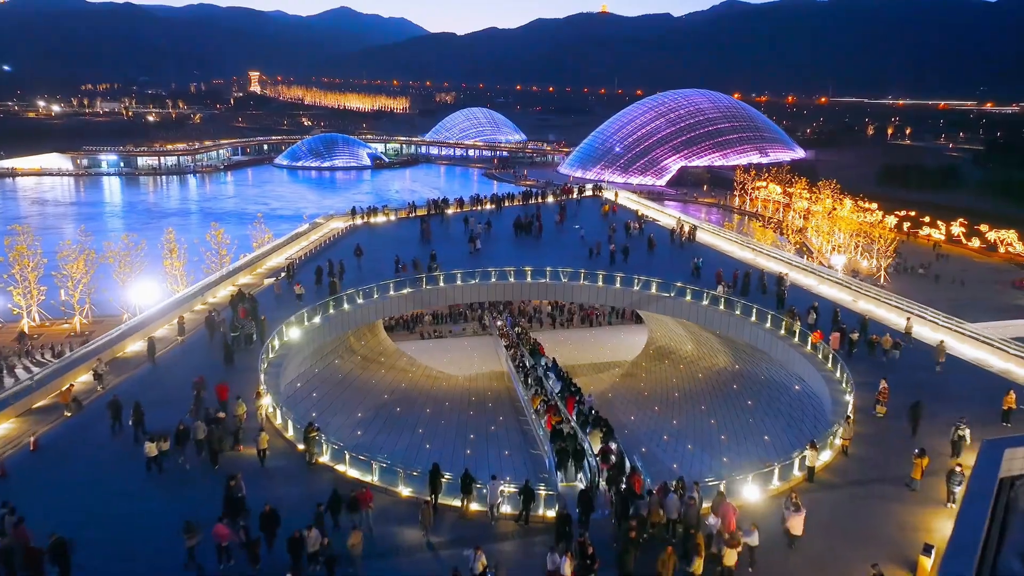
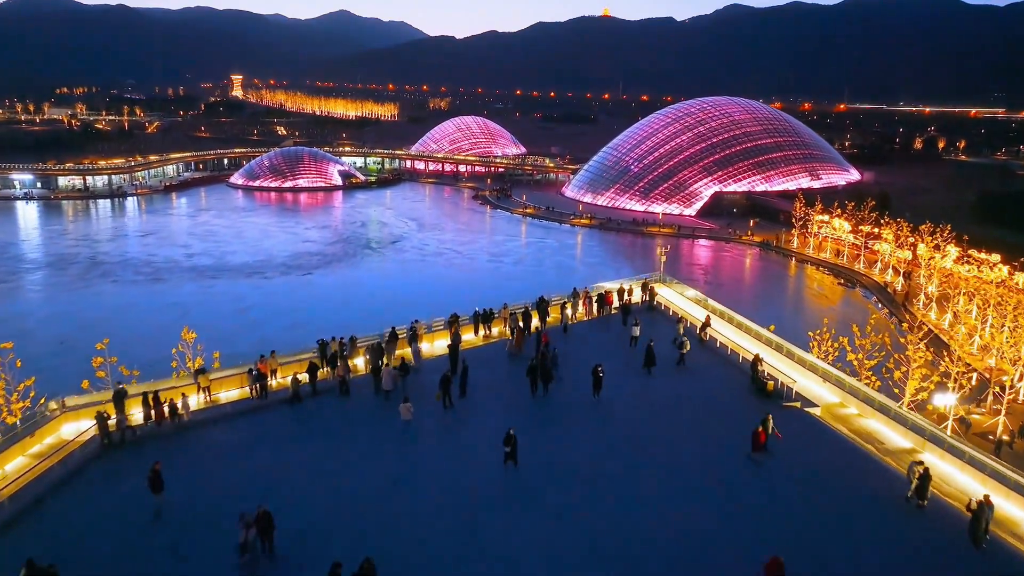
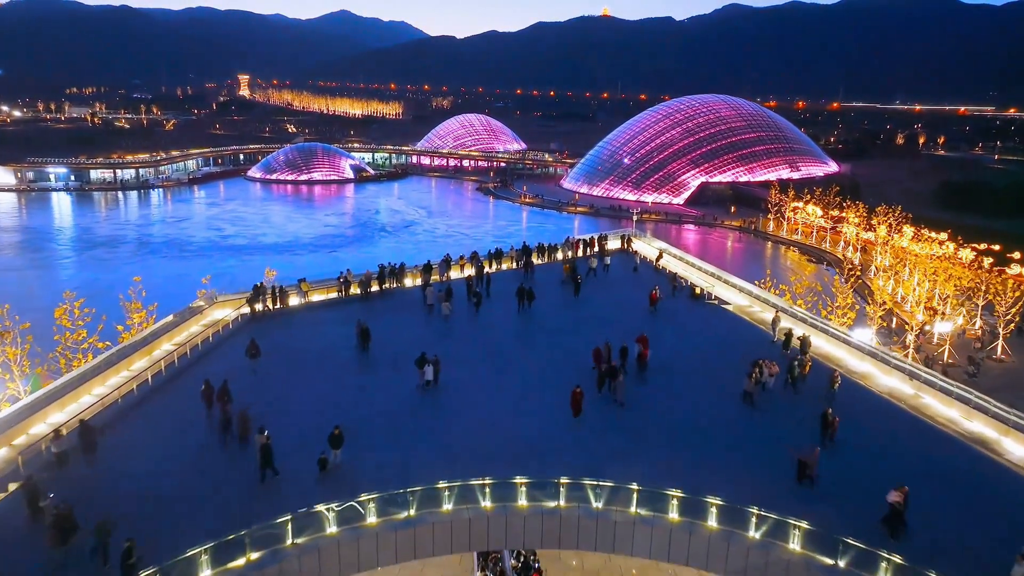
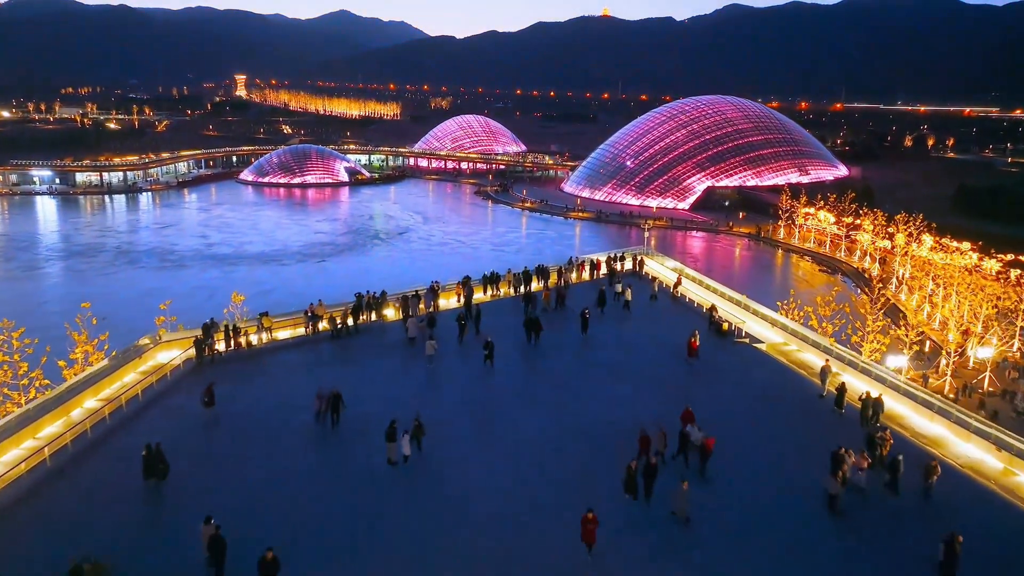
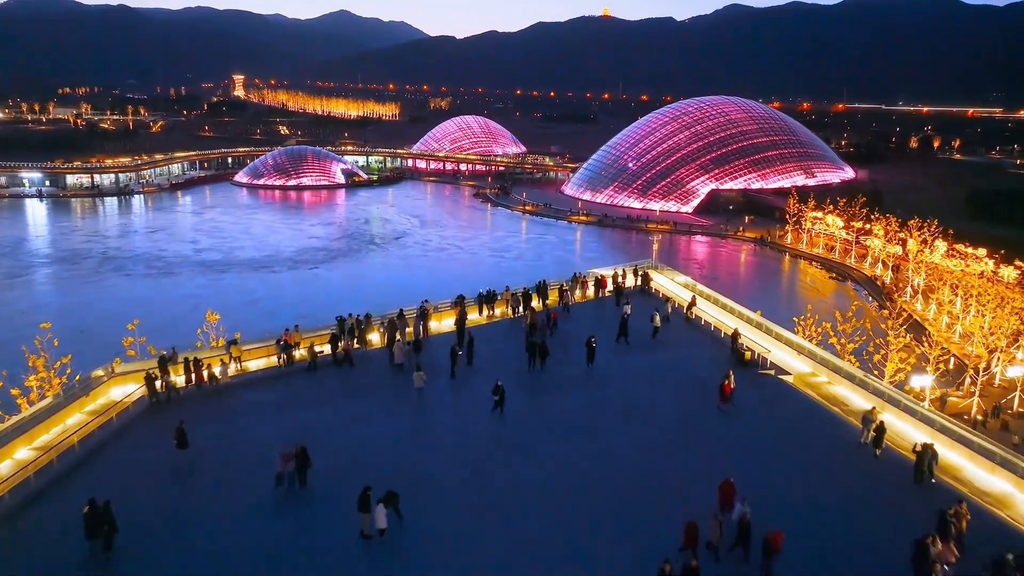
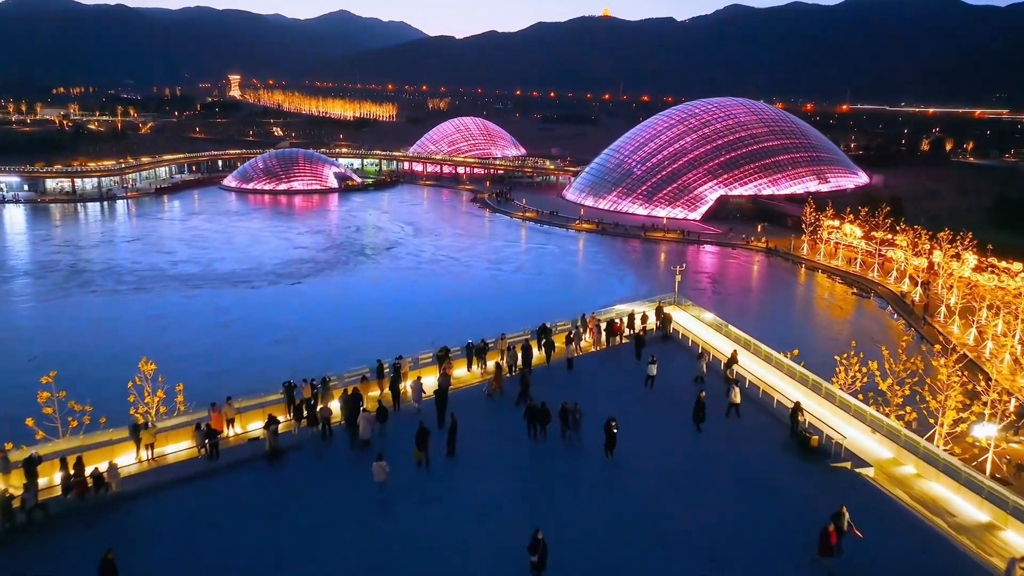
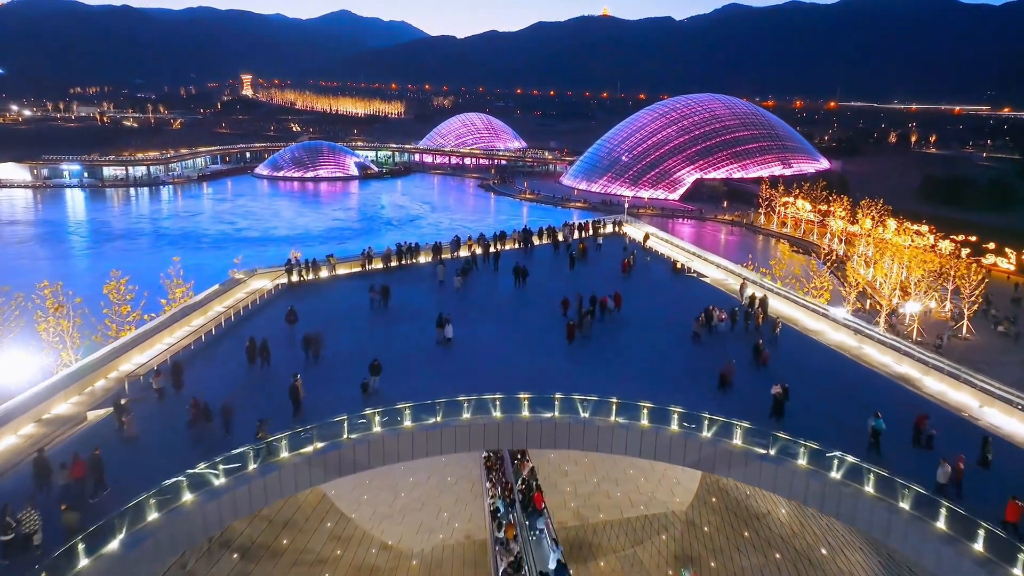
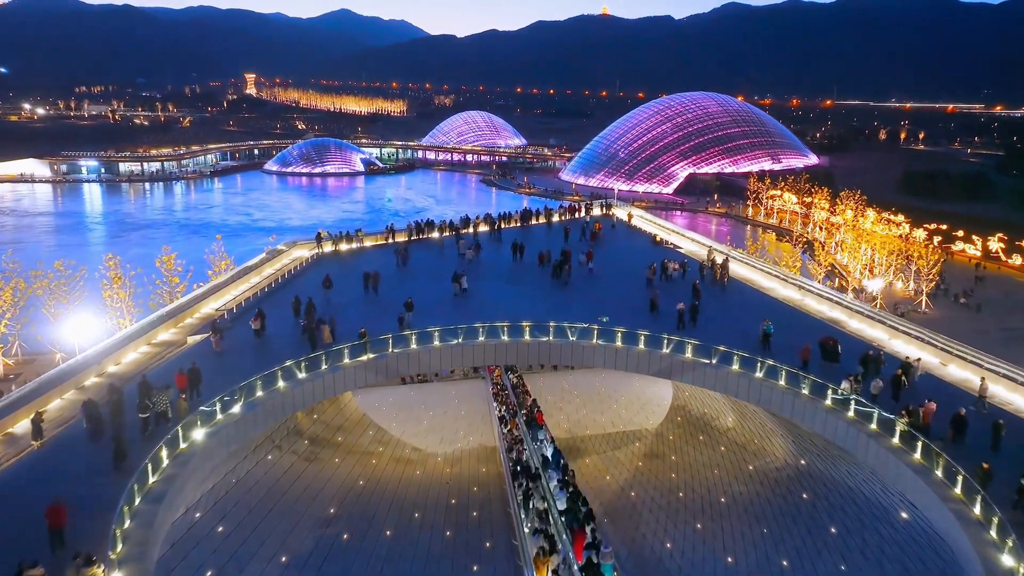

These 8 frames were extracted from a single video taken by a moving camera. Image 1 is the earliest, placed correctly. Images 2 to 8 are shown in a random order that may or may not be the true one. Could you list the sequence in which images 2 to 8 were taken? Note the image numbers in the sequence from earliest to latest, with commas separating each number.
8, 7, 3, 4, 5, 2, 6
